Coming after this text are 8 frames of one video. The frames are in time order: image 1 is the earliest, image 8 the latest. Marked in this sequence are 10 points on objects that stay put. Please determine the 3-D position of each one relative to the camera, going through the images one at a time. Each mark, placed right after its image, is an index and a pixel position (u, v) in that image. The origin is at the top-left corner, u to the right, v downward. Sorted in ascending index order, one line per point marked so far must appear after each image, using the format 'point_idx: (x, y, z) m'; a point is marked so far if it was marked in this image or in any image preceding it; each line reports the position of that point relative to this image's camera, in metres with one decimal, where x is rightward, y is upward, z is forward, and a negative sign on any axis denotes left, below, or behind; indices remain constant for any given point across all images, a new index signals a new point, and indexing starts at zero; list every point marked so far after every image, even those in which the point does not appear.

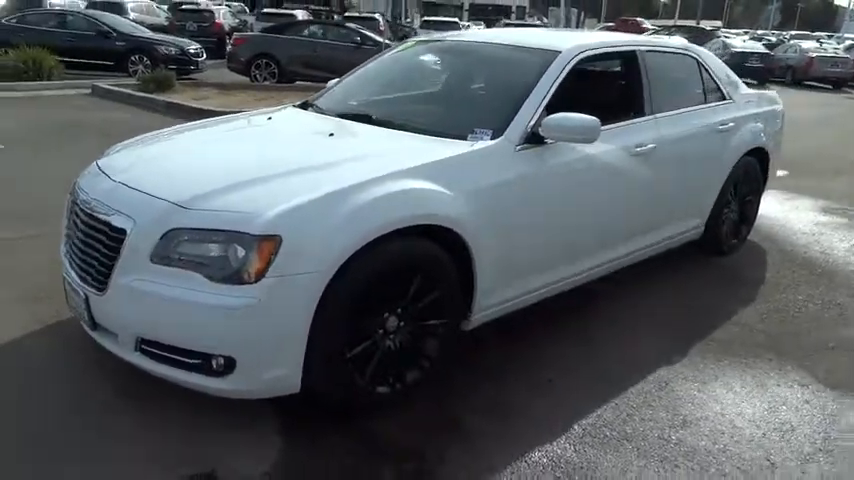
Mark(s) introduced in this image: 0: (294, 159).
0: (-0.7, +0.4, +3.3) m
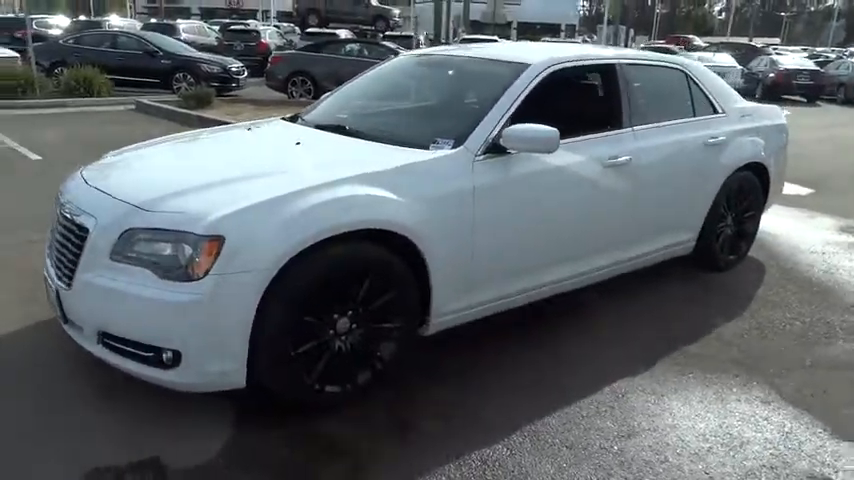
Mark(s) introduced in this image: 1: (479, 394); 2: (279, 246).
0: (-0.9, +0.4, +3.4) m
1: (+0.3, -0.8, +3.6) m
2: (-0.7, 0.0, +3.0) m
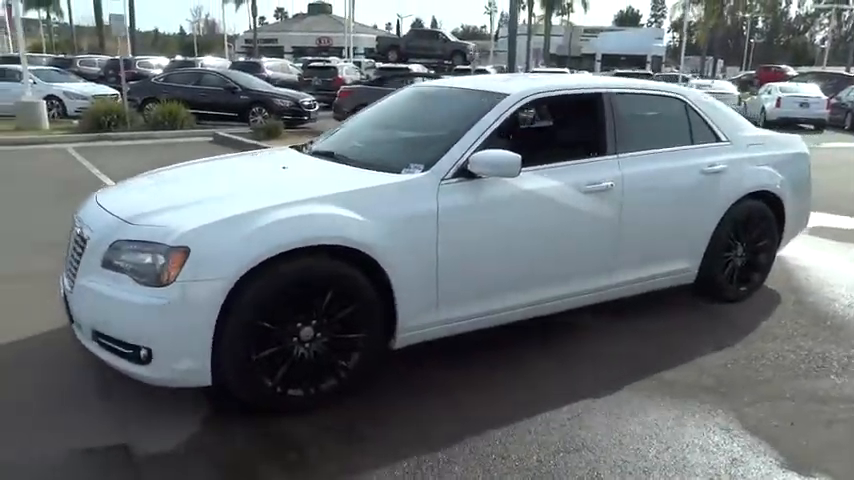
0: (-1.1, +0.3, +3.8) m
1: (0.0, -1.0, +3.7) m
2: (-0.9, -0.1, +3.3) m
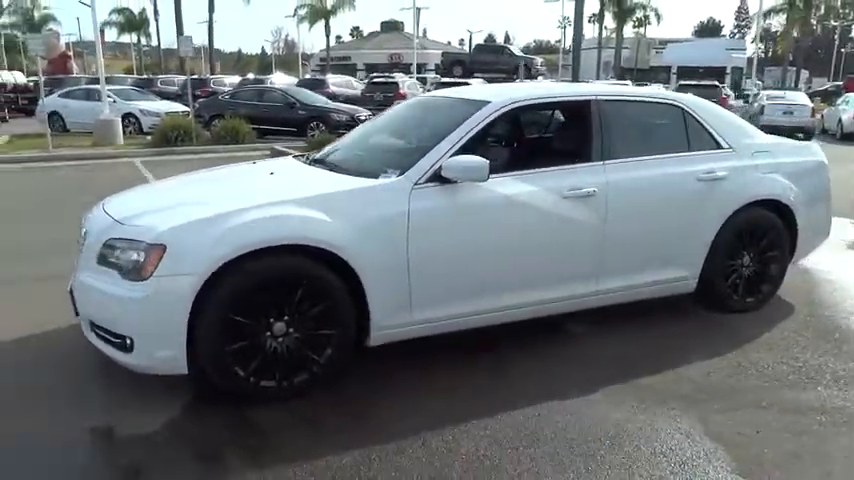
0: (-1.3, +0.3, +4.1) m
1: (-0.2, -1.0, +3.9) m
2: (-1.2, -0.1, +3.6) m
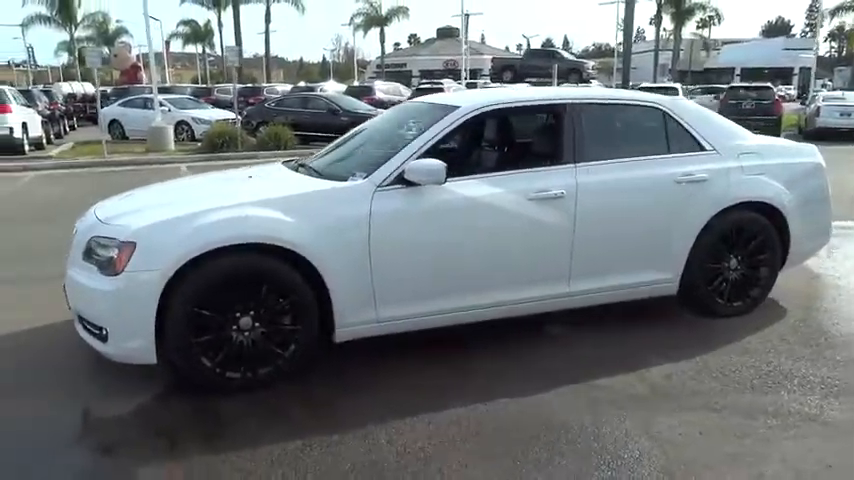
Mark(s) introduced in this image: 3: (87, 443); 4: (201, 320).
0: (-1.5, +0.3, +4.3) m
1: (-0.4, -1.0, +4.0) m
2: (-1.4, -0.1, +3.8) m
3: (-1.9, -1.1, +3.6) m
4: (-1.3, -0.5, +4.0) m
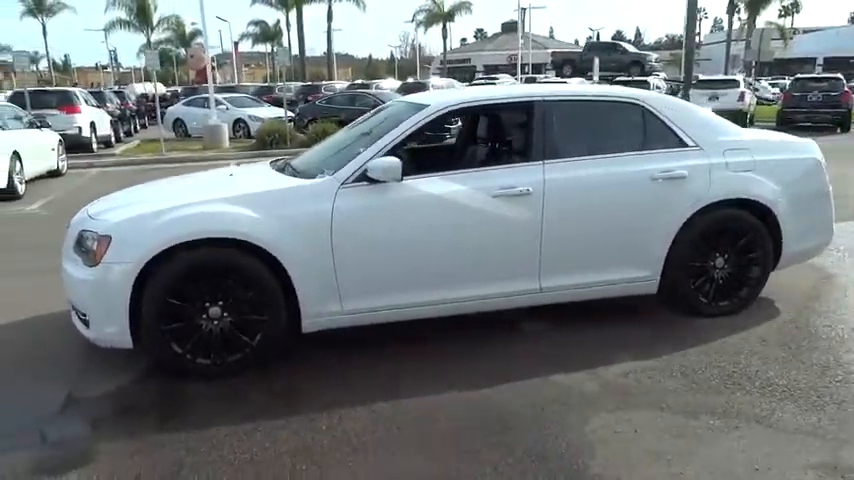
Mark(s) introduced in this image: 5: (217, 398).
0: (-1.7, +0.3, +4.6) m
1: (-0.7, -0.9, +4.2) m
2: (-1.7, 0.0, +4.1) m
3: (-2.2, -1.1, +3.9) m
4: (-1.6, -0.4, +4.2) m
5: (-1.3, -1.0, +4.1) m
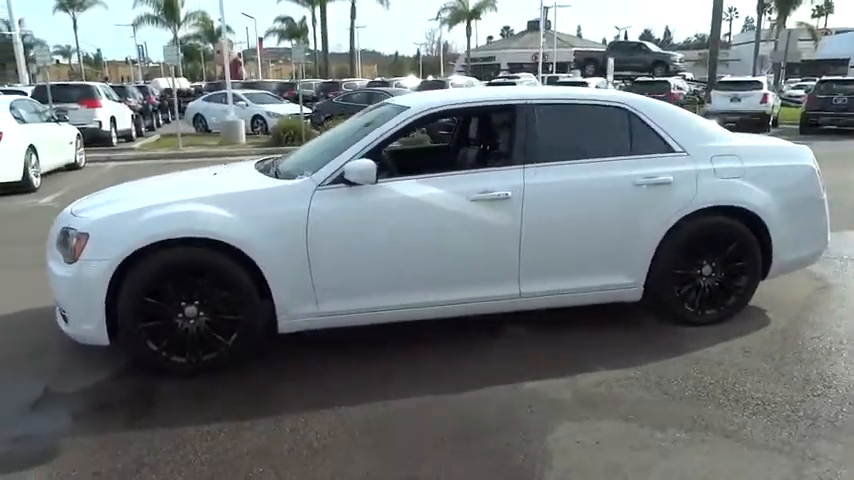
0: (-1.9, +0.4, +4.6) m
1: (-0.9, -0.9, +4.2) m
2: (-1.9, 0.0, +4.2) m
3: (-2.4, -1.0, +4.0) m
4: (-1.8, -0.4, +4.3) m
5: (-1.5, -1.0, +4.1) m
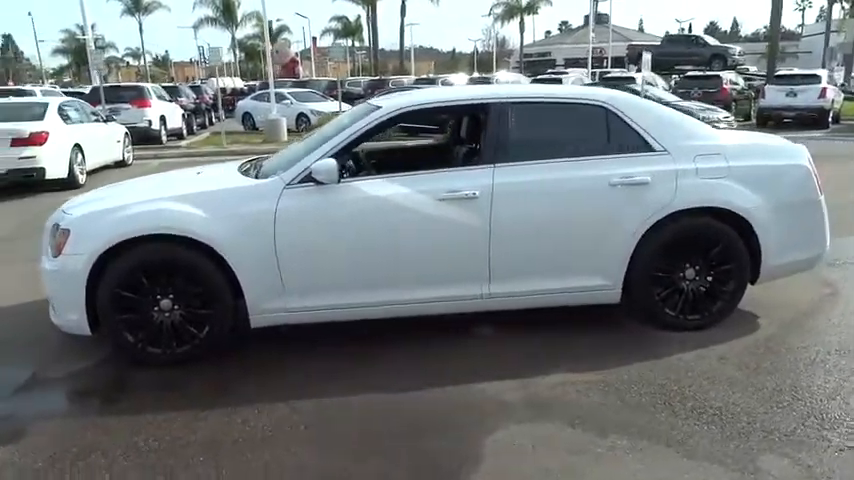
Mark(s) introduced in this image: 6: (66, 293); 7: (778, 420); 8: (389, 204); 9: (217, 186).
0: (-2.1, +0.4, +4.8) m
1: (-1.1, -0.9, +4.3) m
2: (-2.1, 0.0, +4.4) m
3: (-2.6, -1.0, +4.2) m
4: (-2.0, -0.4, +4.4) m
5: (-1.7, -1.0, +4.3) m
6: (-2.4, -0.4, +4.4) m
7: (+1.9, -1.0, +3.6) m
8: (-0.2, +0.2, +4.5) m
9: (-1.5, +0.4, +4.6) m
